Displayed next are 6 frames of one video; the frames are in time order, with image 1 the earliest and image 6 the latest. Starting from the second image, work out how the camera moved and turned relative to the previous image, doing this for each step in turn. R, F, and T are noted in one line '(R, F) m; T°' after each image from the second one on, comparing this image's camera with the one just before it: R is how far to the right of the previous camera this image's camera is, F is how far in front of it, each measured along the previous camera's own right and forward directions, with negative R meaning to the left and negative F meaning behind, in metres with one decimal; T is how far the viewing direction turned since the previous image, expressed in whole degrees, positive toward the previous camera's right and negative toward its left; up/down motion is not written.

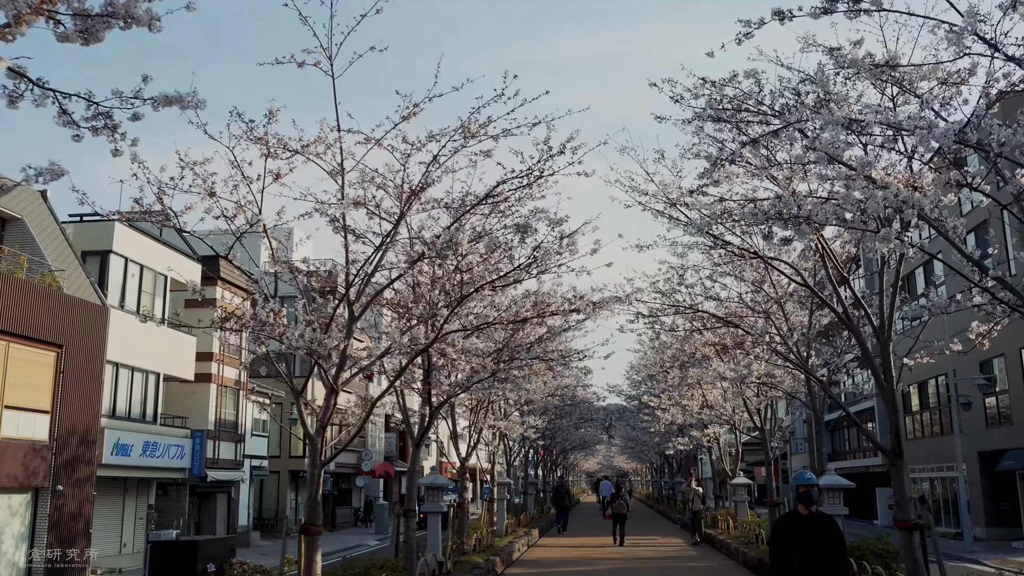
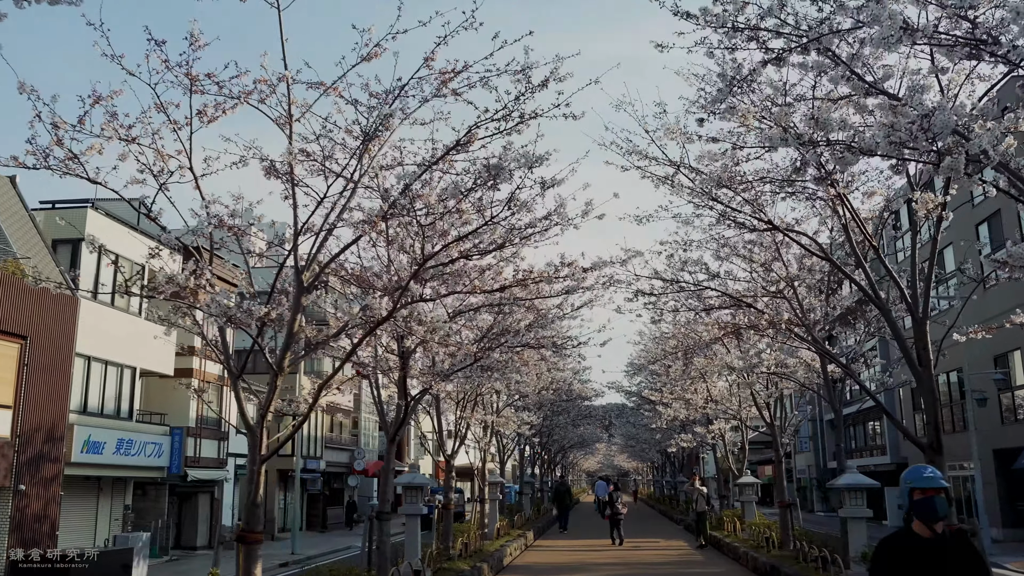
(+0.1, +1.2) m; 0°
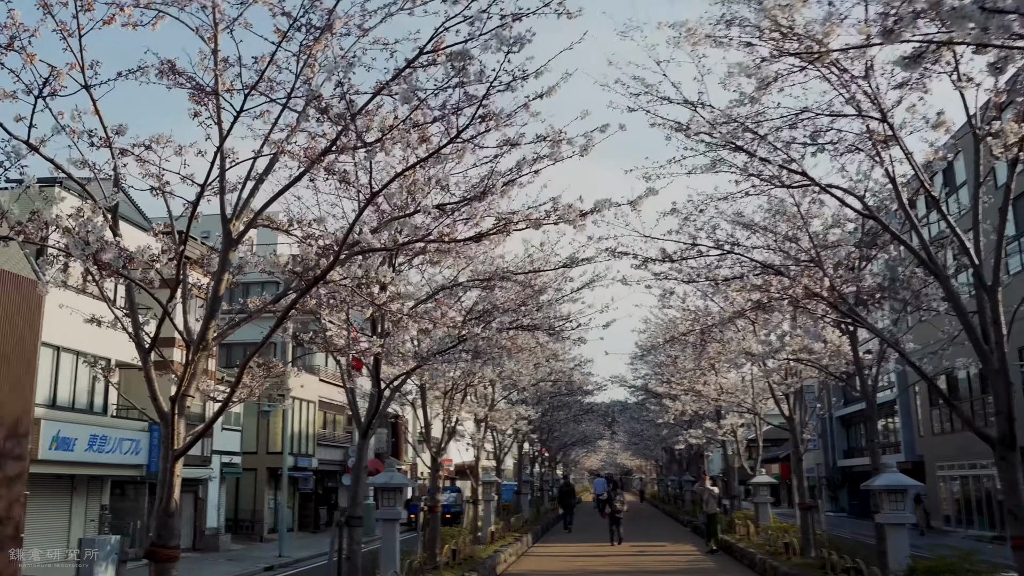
(+0.1, +1.4) m; 0°
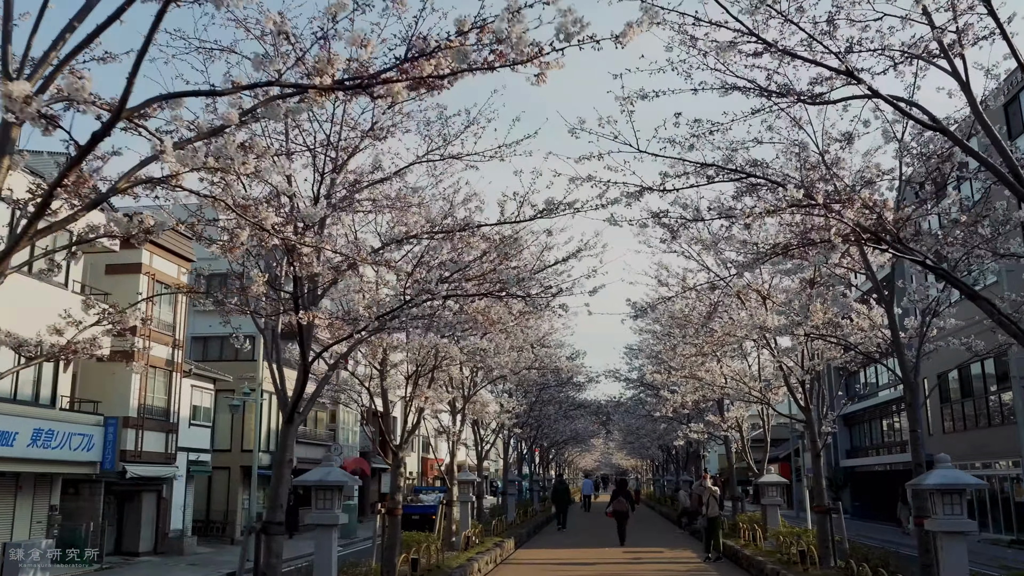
(+0.2, +1.9) m; 0°
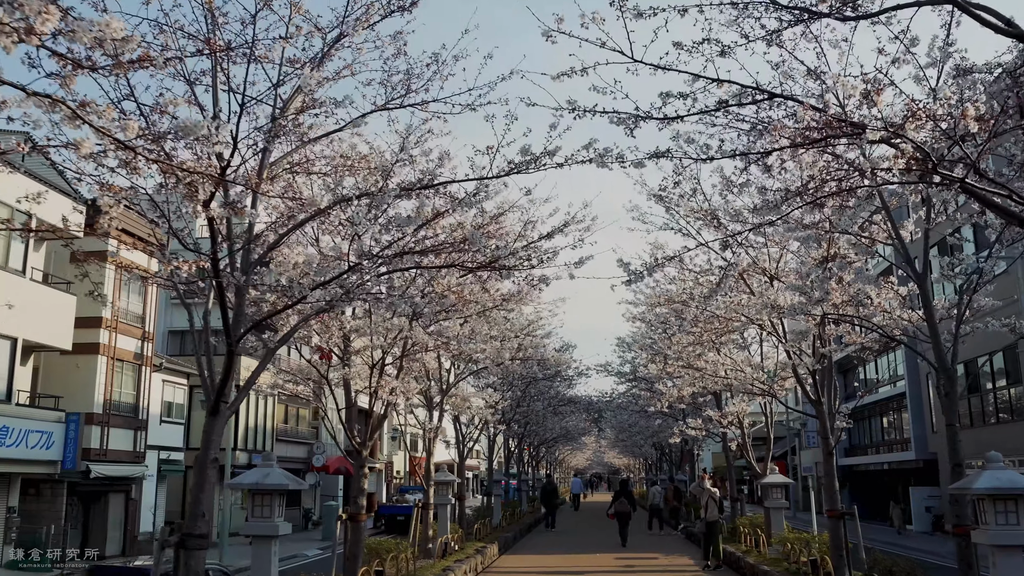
(+0.1, +1.3) m; 0°
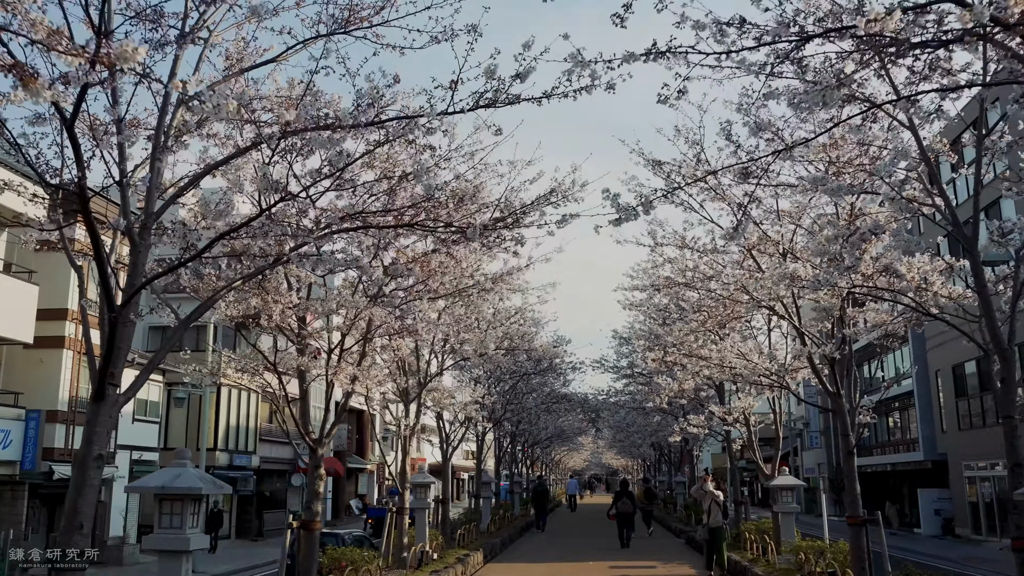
(+0.1, +1.3) m; 0°
